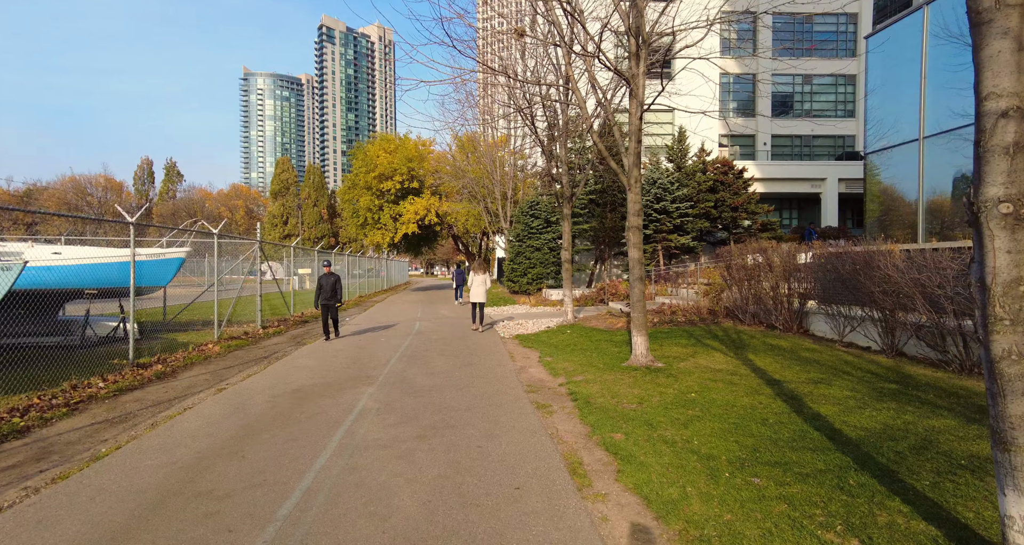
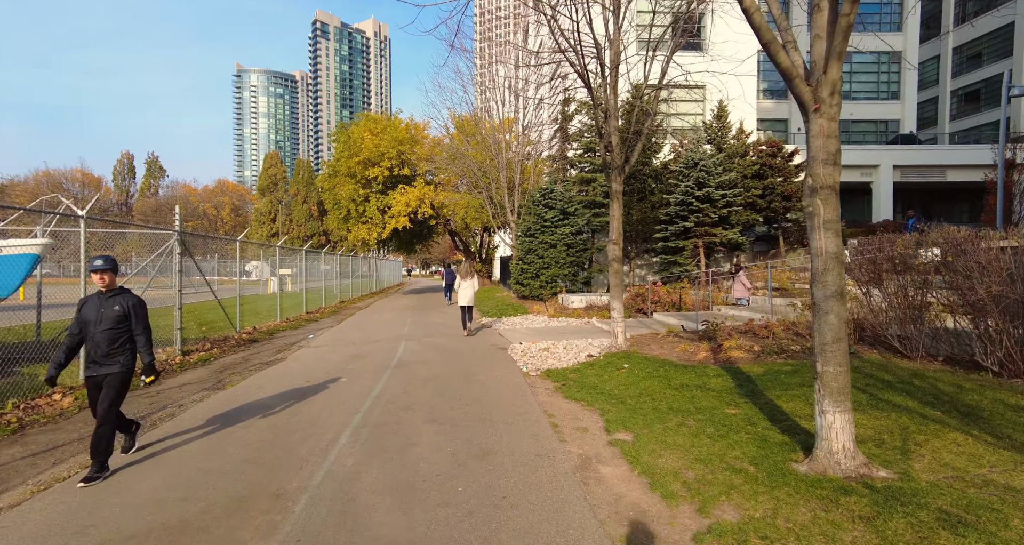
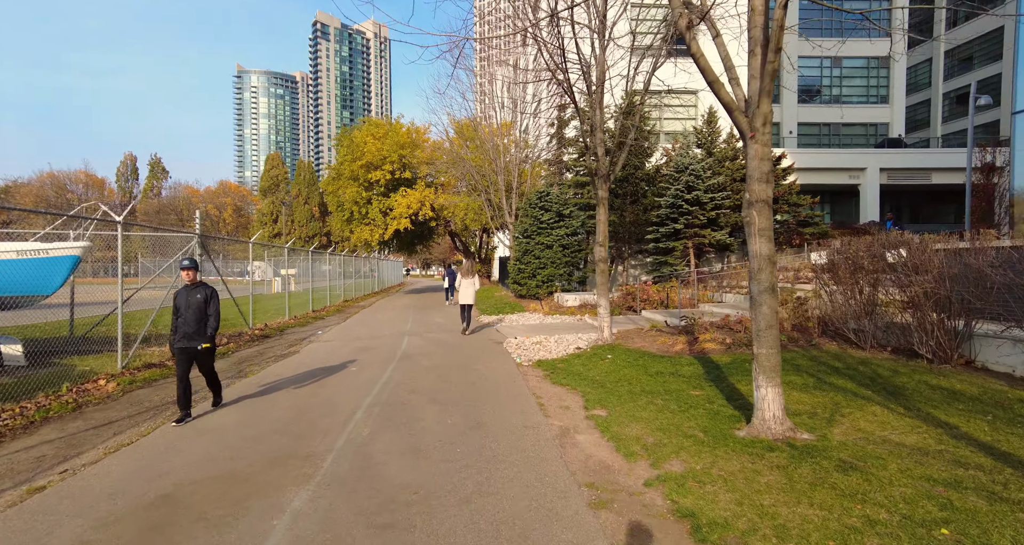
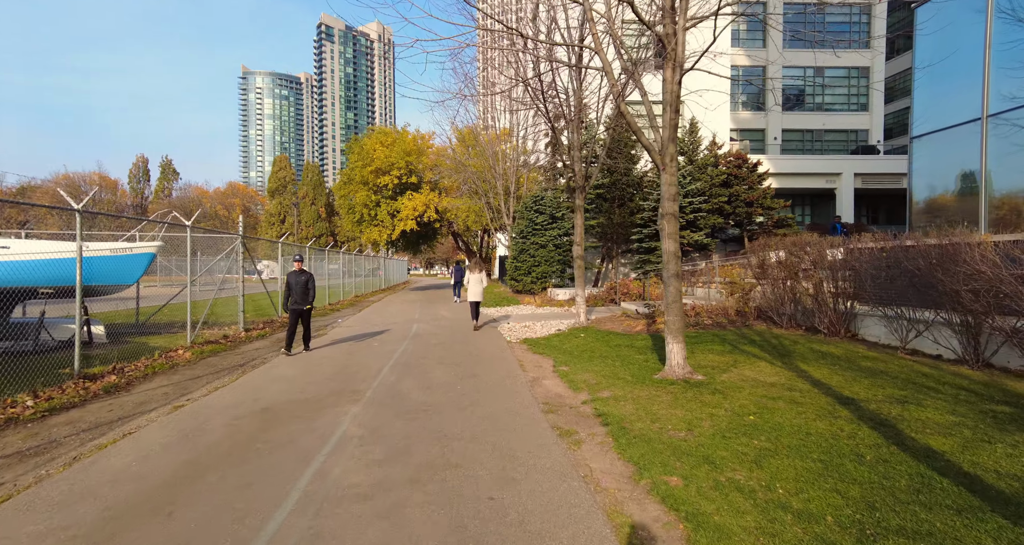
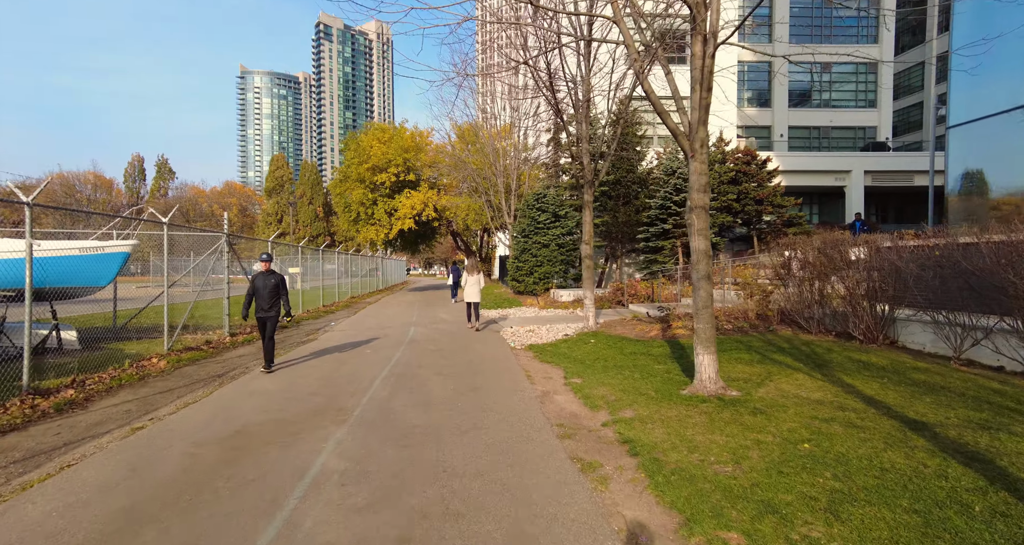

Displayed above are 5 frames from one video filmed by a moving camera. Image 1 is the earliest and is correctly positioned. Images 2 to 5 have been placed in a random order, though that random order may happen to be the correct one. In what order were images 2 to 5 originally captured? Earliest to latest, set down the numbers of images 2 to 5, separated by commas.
4, 5, 3, 2
